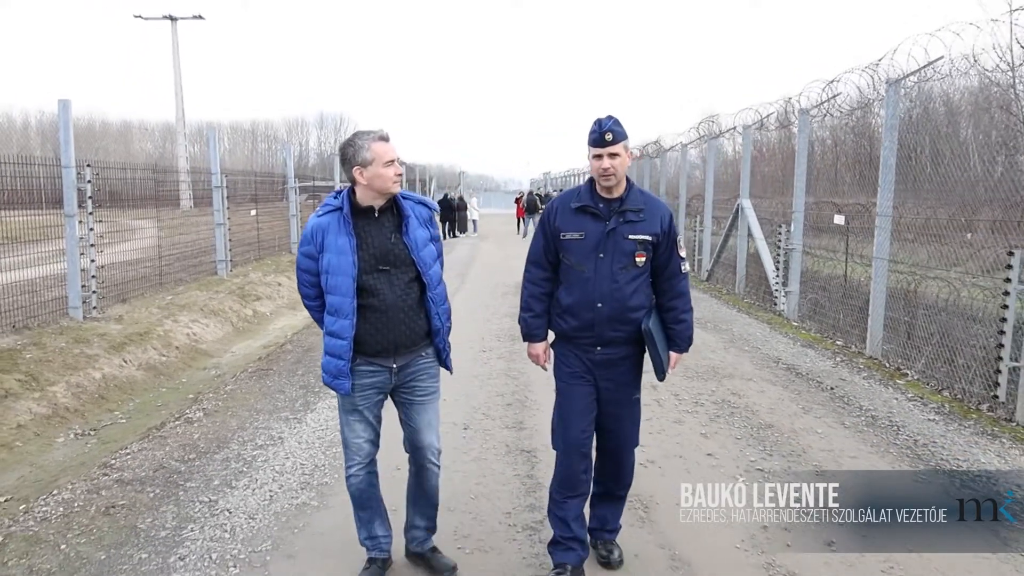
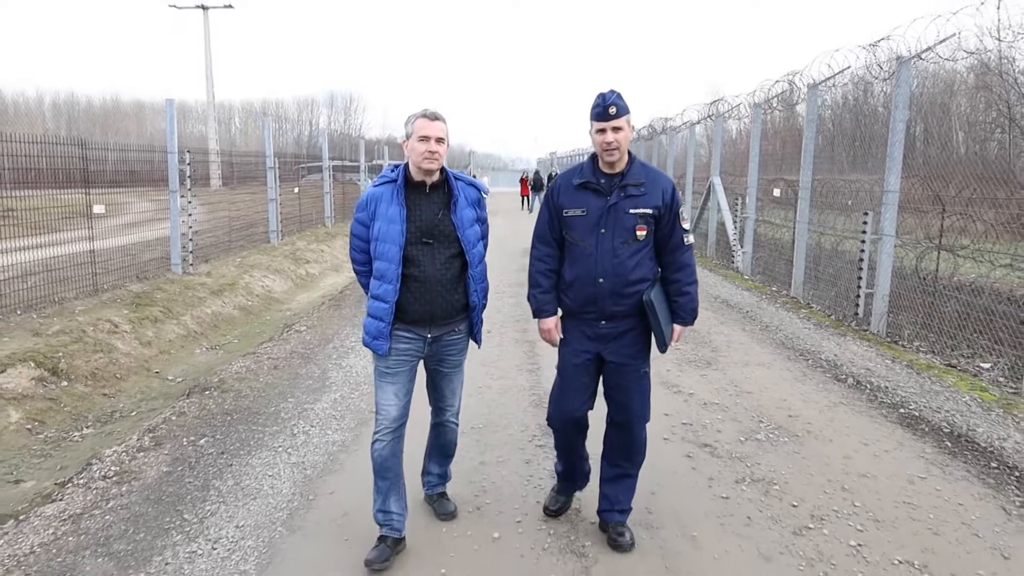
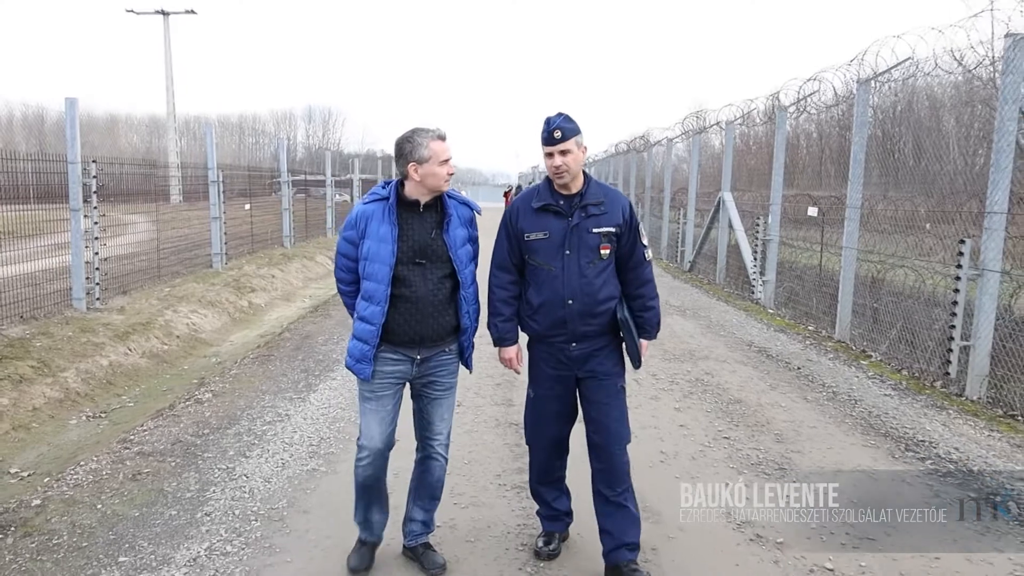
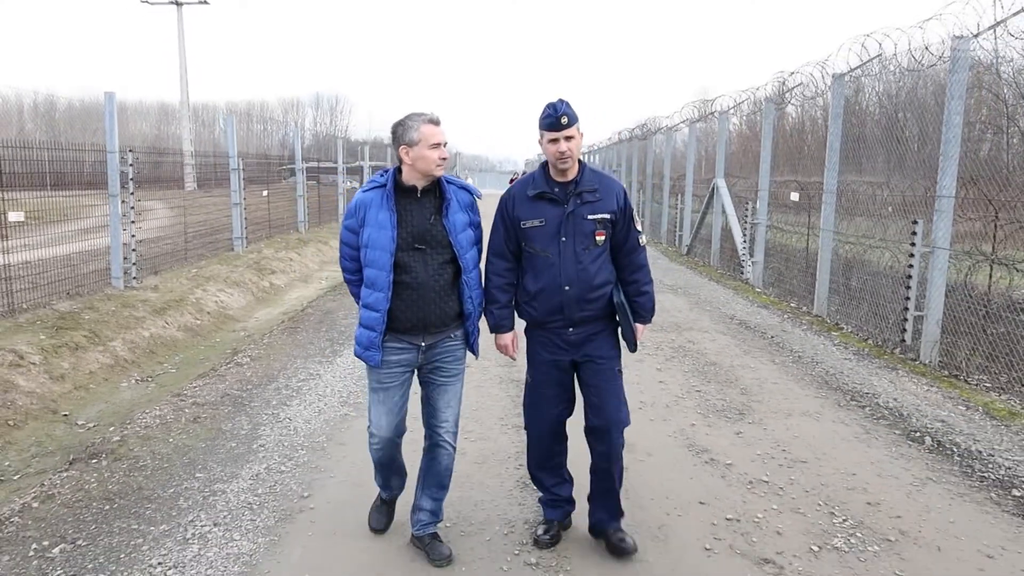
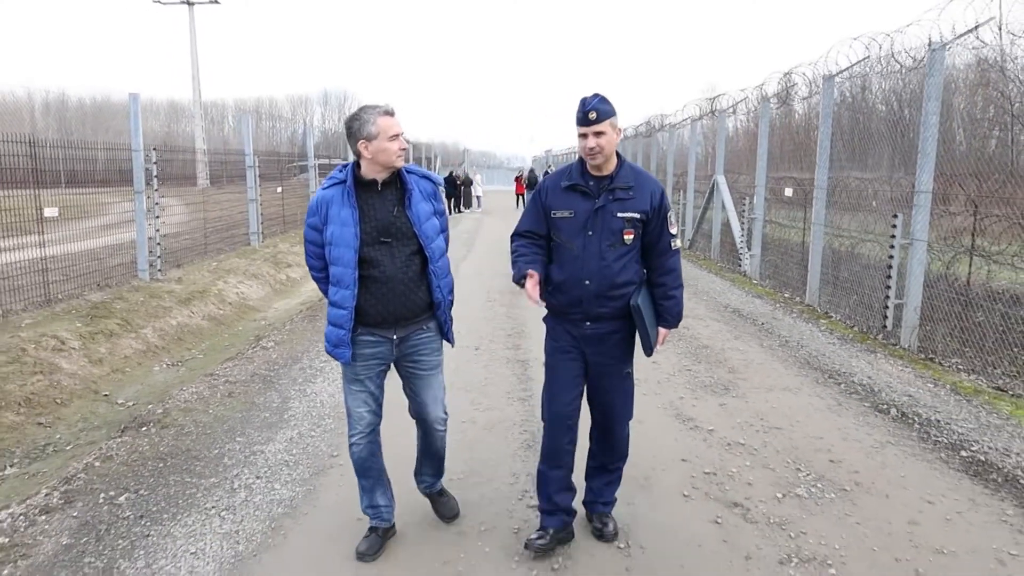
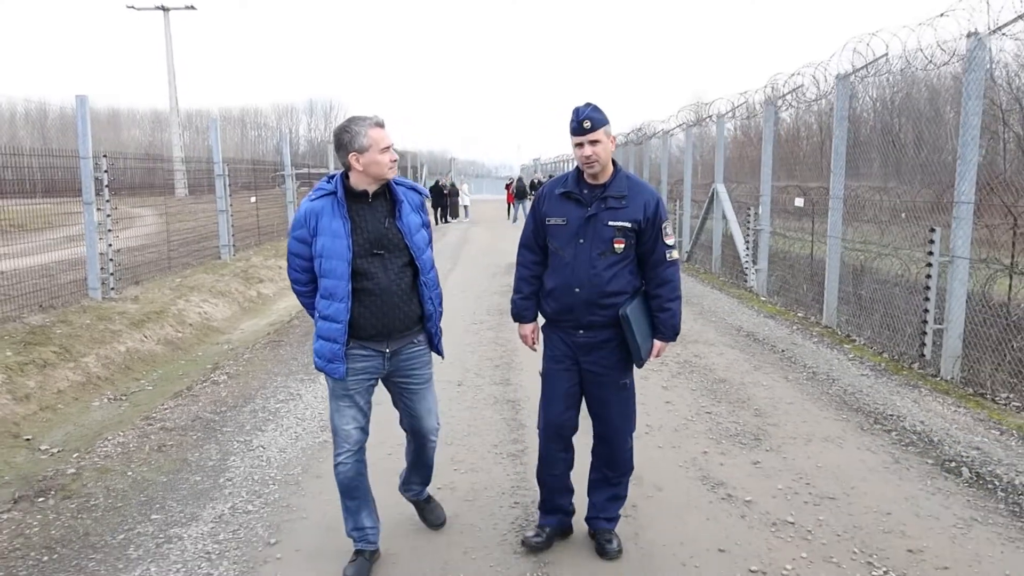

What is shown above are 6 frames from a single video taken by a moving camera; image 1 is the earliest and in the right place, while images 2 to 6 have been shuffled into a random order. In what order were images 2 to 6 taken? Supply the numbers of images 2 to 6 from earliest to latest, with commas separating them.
3, 6, 4, 5, 2
